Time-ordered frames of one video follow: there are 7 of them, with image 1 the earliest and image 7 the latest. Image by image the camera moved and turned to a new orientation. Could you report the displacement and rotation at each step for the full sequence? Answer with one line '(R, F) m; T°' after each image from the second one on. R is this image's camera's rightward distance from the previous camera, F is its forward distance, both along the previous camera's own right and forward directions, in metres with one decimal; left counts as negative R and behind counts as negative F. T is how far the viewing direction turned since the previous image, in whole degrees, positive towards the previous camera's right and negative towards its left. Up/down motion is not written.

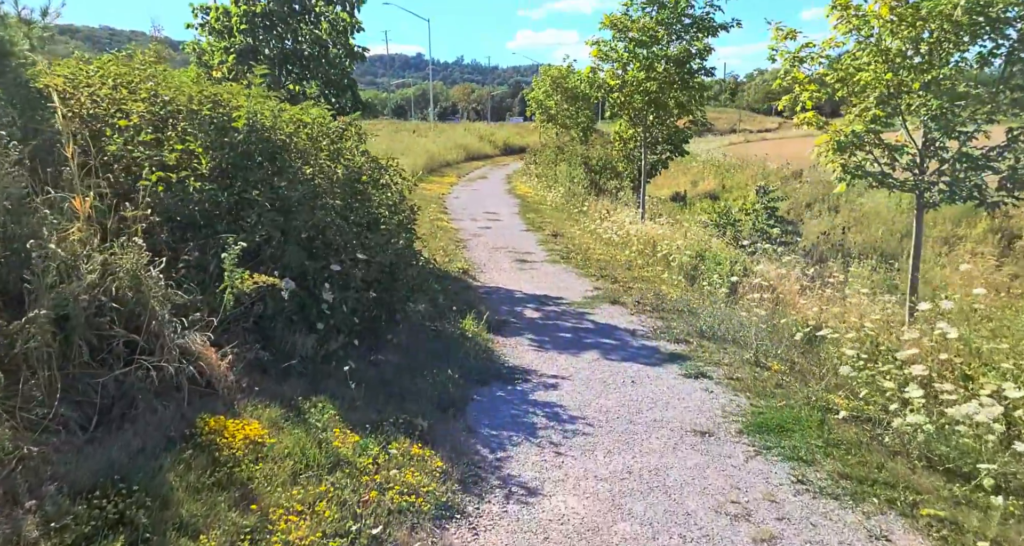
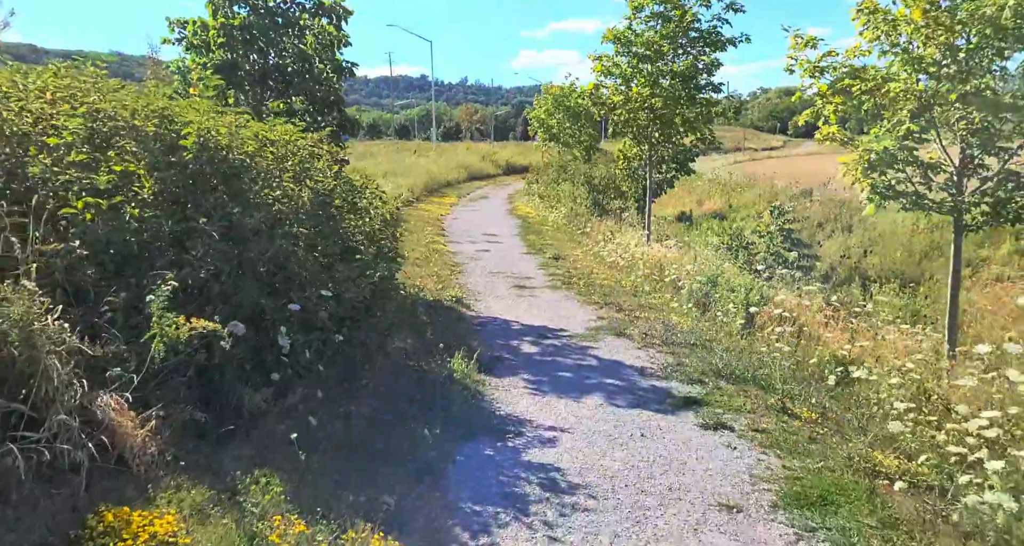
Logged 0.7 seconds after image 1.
(+0.1, +0.7) m; 0°
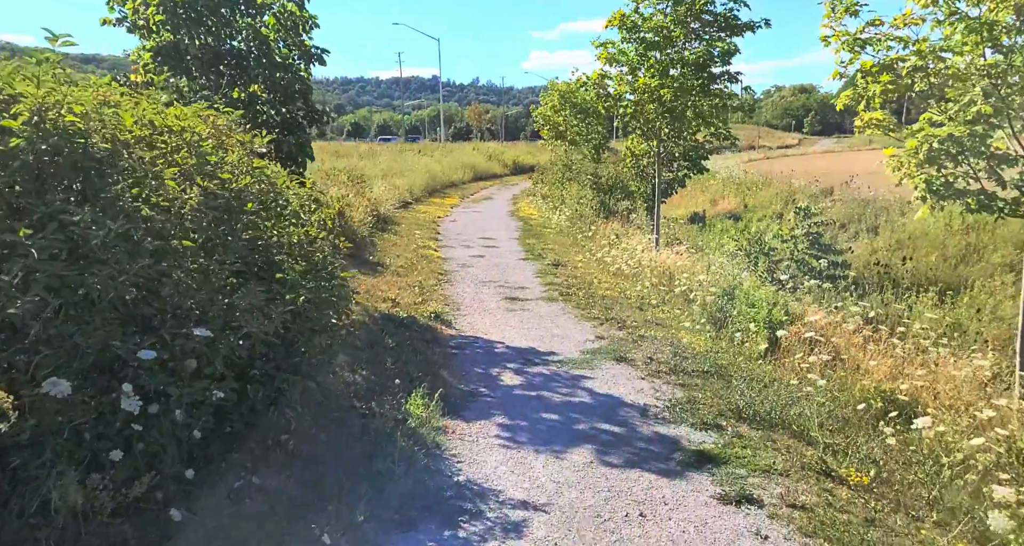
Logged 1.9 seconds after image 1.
(+0.3, +1.2) m; -1°
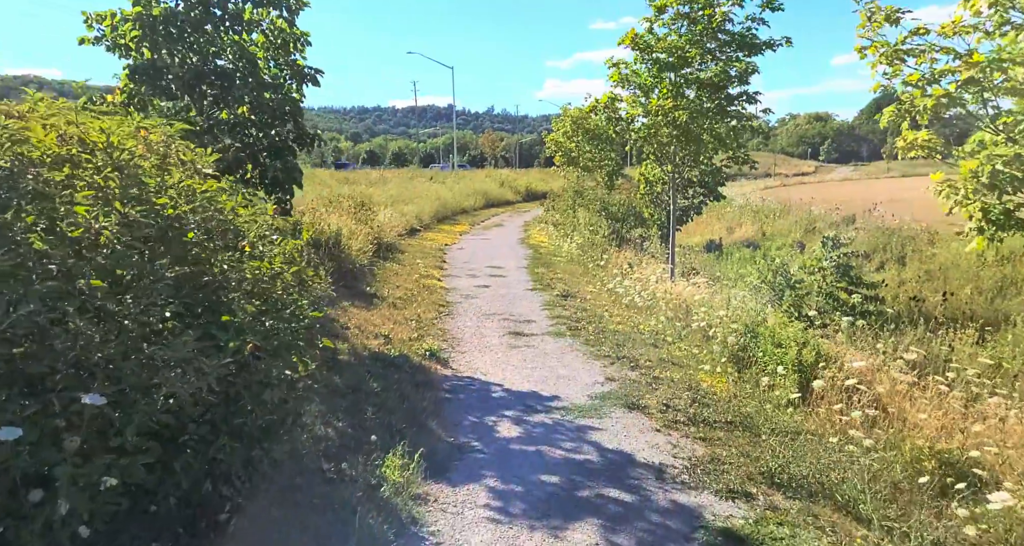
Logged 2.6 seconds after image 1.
(+0.1, +0.7) m; -1°
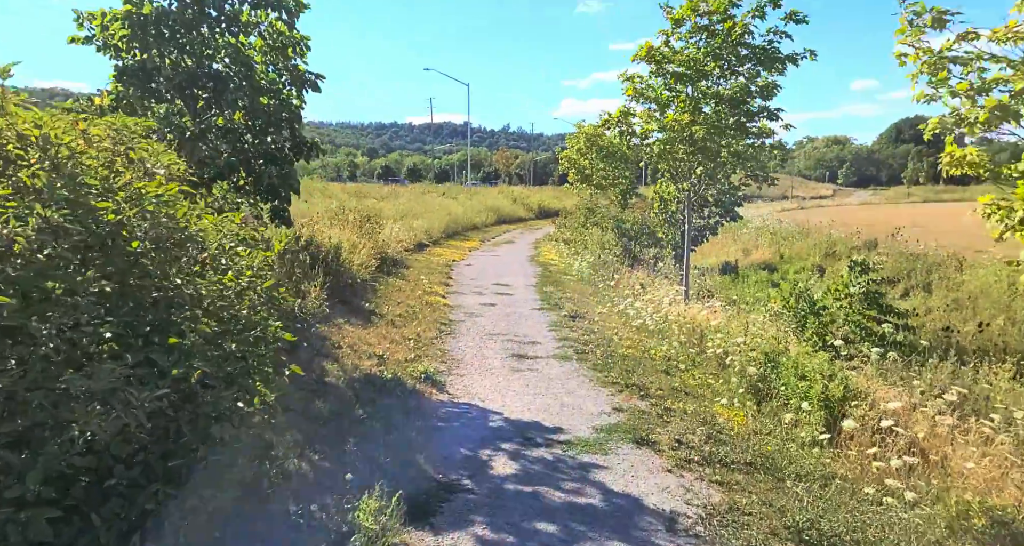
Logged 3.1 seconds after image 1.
(+0.1, +0.5) m; -1°
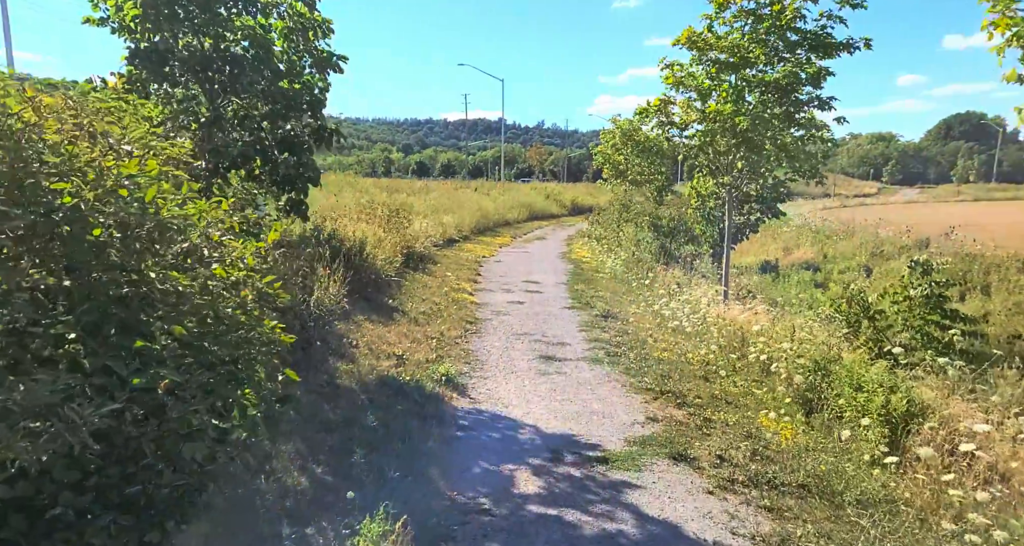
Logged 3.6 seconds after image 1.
(0.0, +0.5) m; -2°
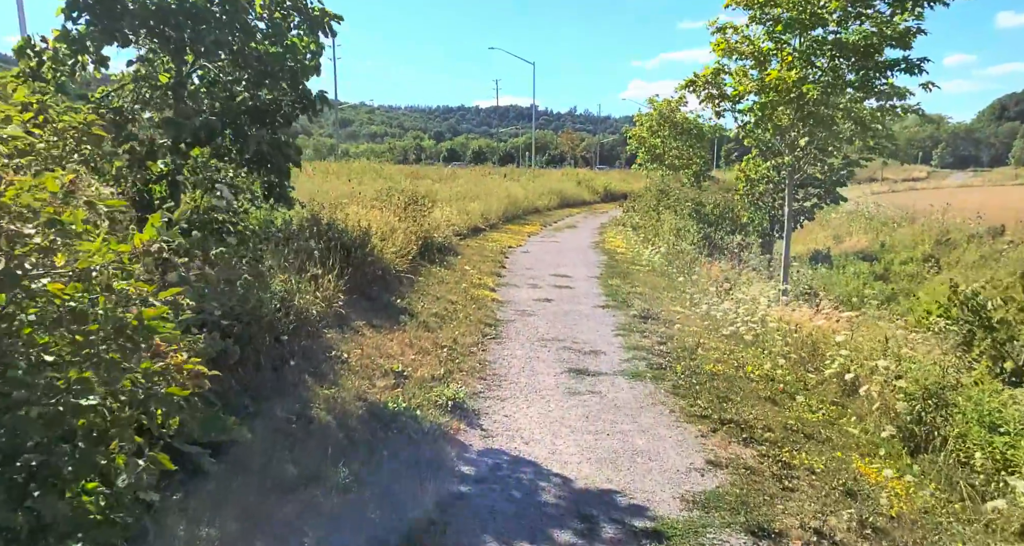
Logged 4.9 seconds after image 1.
(+0.1, +1.4) m; -2°
